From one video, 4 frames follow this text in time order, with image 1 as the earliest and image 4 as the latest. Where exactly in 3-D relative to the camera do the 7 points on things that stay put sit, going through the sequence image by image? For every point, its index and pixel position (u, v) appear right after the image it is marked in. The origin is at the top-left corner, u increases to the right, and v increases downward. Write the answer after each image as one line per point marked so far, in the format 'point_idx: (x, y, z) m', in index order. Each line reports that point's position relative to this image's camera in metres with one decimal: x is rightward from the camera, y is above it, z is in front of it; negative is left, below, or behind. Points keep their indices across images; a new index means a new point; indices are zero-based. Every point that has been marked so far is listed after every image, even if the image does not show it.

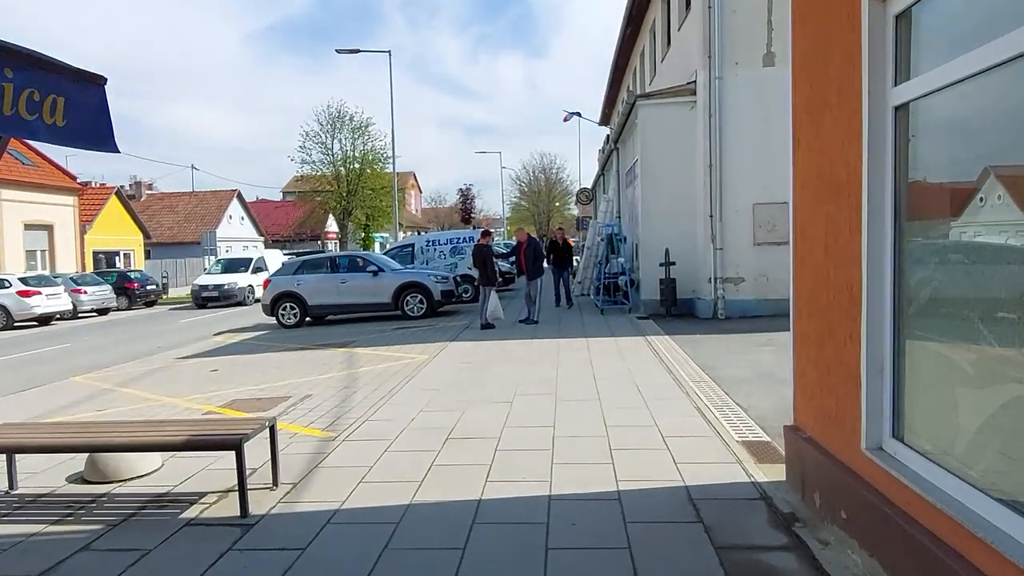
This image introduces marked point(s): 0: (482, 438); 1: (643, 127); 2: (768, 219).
0: (-0.3, -1.4, +6.7) m
1: (+2.8, +3.4, +15.9) m
2: (+5.1, +1.4, +14.8) m
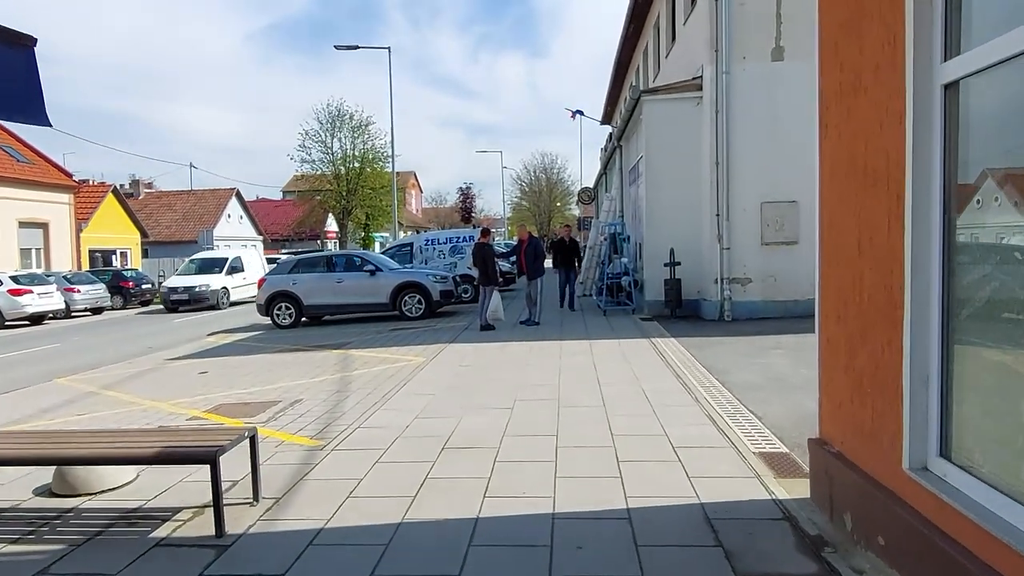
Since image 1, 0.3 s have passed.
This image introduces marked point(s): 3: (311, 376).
0: (-0.3, -1.3, +6.3) m
1: (+2.8, +3.4, +15.4) m
2: (+5.1, +1.4, +14.4) m
3: (-2.9, -1.3, +10.7) m
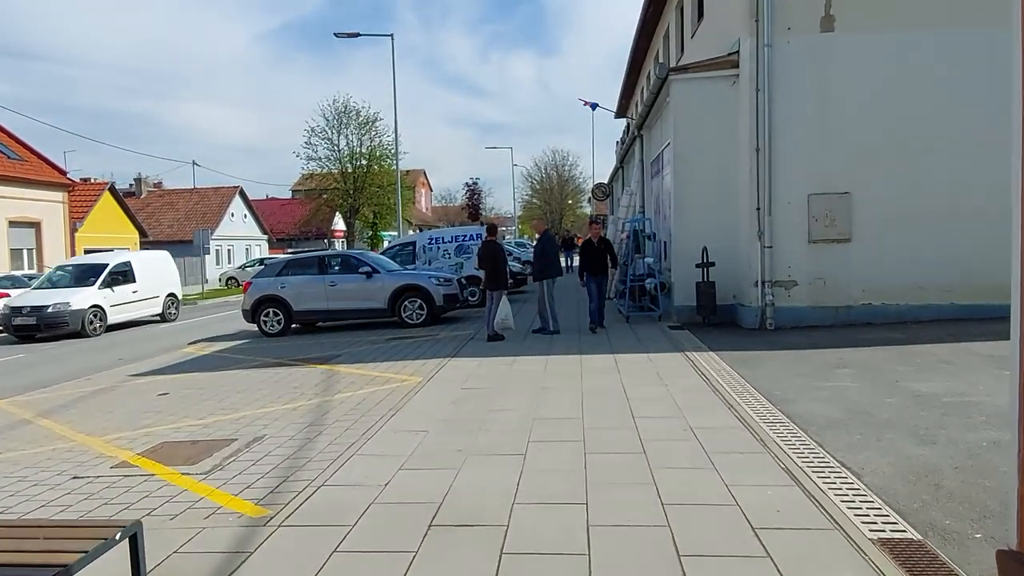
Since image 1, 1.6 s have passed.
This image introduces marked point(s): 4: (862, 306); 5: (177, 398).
0: (-0.2, -1.4, +4.5) m
1: (+3.0, +3.4, +13.6) m
2: (+5.3, +1.3, +12.6) m
3: (-2.8, -1.3, +9.0) m
4: (+6.0, -0.3, +12.7) m
5: (-4.3, -1.4, +9.7) m
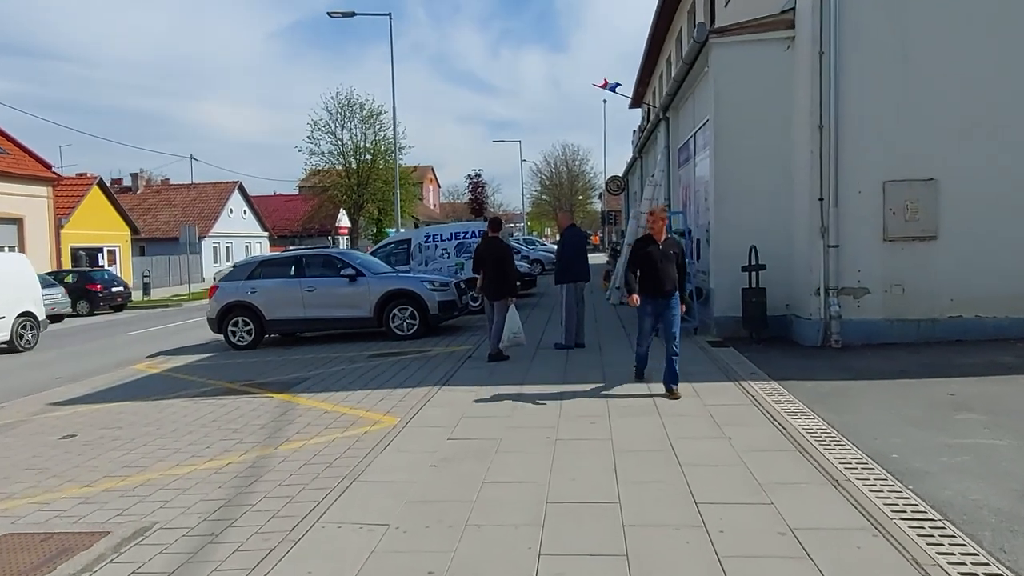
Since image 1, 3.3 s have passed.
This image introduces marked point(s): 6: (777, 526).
0: (-0.2, -1.6, +2.2) m
1: (+3.1, +3.2, +11.3) m
2: (+5.4, +1.2, +10.2) m
3: (-2.7, -1.5, +6.7) m
4: (+6.1, -0.4, +10.3) m
5: (-4.3, -1.6, +7.4) m
6: (+1.5, -1.4, +4.4) m
